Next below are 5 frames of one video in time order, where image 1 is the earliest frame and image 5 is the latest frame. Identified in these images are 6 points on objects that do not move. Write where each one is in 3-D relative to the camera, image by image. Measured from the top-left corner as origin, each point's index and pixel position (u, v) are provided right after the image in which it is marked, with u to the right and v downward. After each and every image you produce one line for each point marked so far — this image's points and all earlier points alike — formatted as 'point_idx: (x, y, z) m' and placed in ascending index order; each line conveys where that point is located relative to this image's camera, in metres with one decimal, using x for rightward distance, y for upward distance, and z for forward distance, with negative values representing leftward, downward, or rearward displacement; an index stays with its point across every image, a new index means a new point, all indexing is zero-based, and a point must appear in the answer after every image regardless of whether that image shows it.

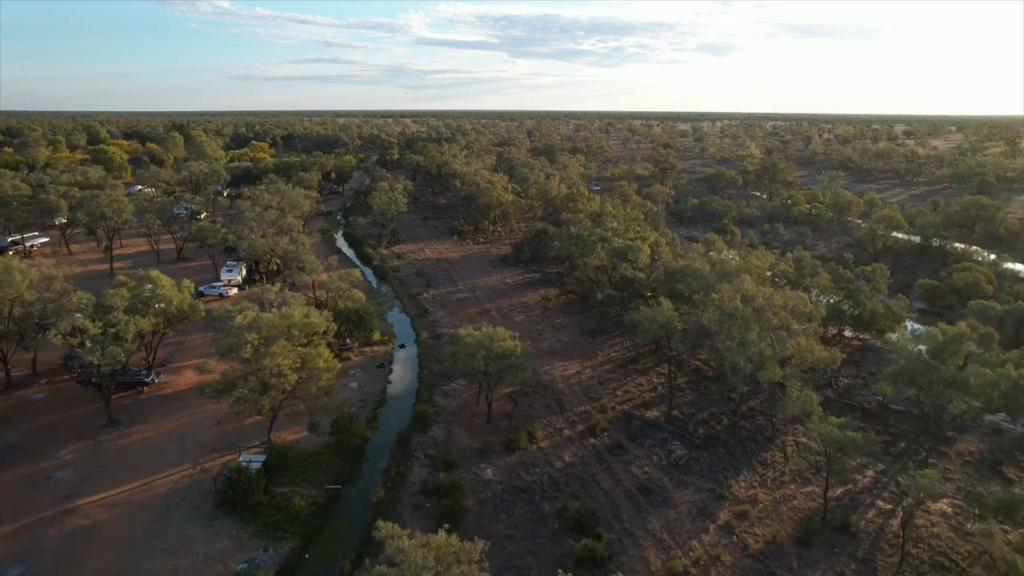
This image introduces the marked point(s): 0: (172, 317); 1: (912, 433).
0: (-10.7, -0.9, +16.2) m
1: (+11.9, -4.3, +15.3) m
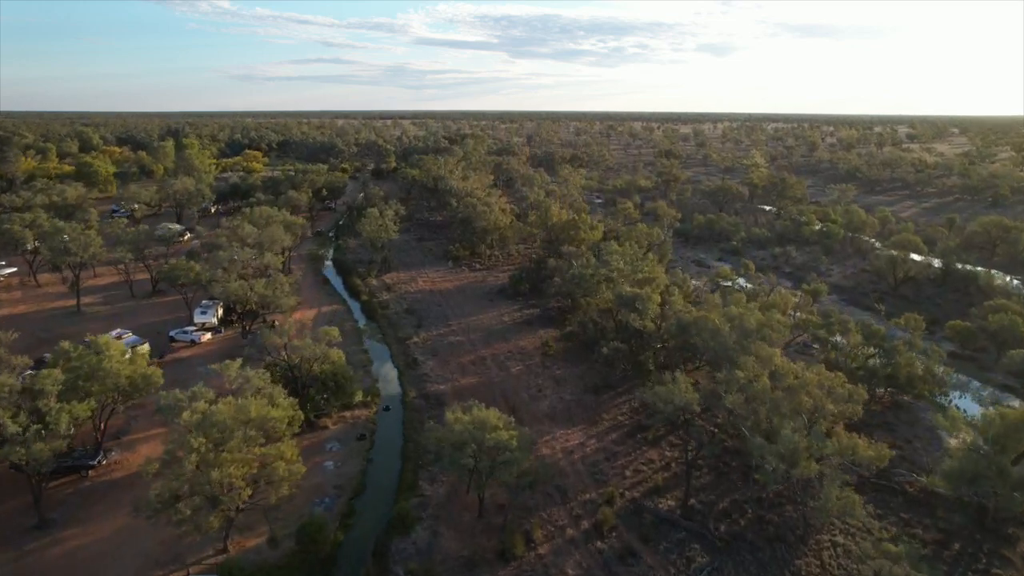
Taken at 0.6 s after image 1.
0: (-10.9, -2.9, +14.3) m
1: (+11.8, -6.3, +13.4) m
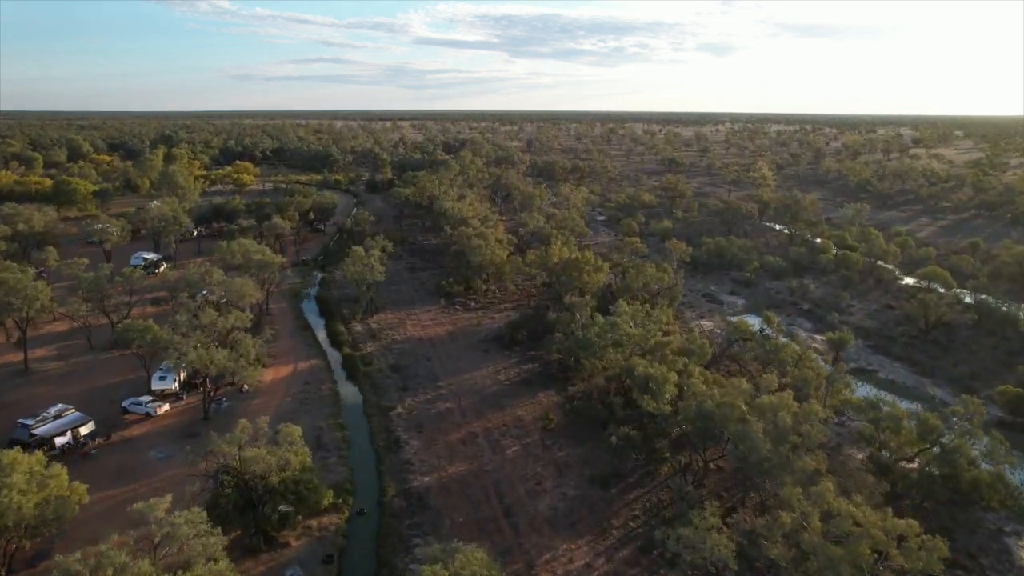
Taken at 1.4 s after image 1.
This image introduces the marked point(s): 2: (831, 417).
0: (-11.0, -5.4, +11.8) m
1: (+11.6, -8.8, +10.8) m
2: (+9.5, -3.9, +15.4) m
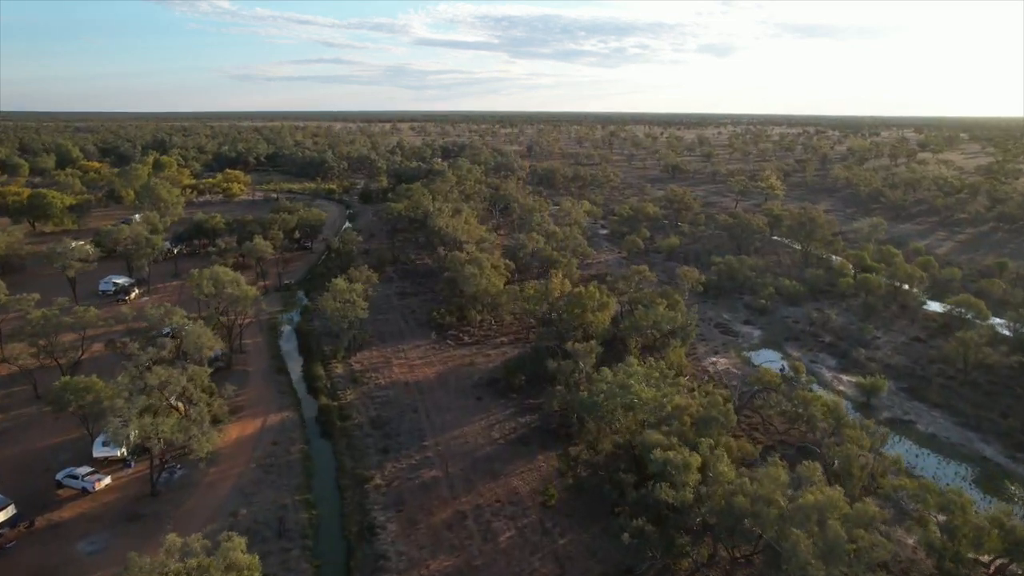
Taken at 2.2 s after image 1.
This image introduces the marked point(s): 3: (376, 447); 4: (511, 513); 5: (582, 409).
0: (-11.2, -7.2, +9.1) m
1: (+11.4, -10.6, +8.2) m
2: (+9.3, -5.7, +12.8) m
3: (-5.2, -6.1, +19.9) m
4: (0.0, -7.4, +16.8) m
5: (+2.4, -4.2, +18.0) m
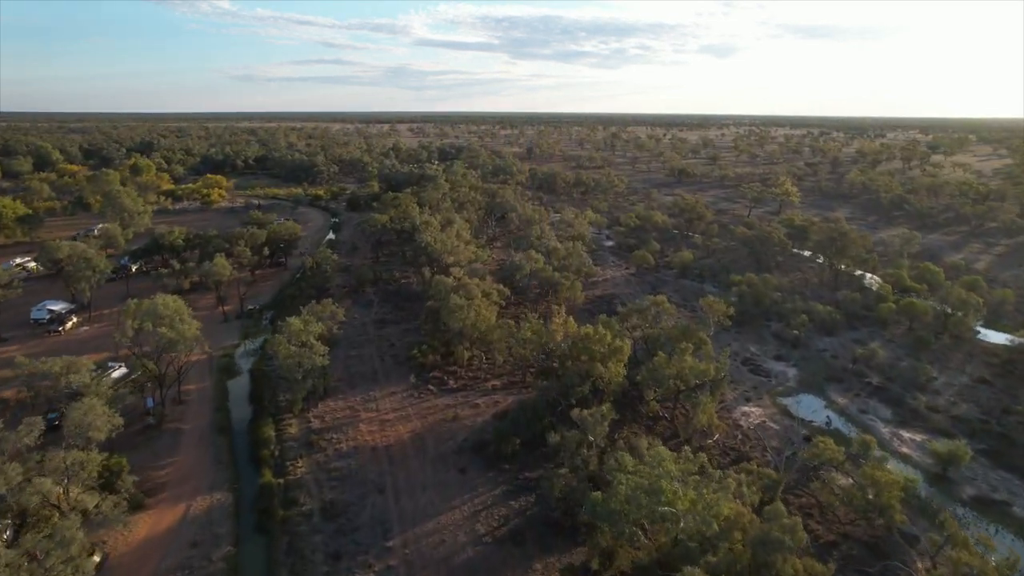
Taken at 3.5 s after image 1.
0: (-11.6, -8.8, +4.5) m
1: (+11.1, -12.3, +3.6) m
2: (+9.0, -7.3, +8.2) m
3: (-5.6, -7.7, +15.3) m
4: (-0.4, -9.0, +12.2) m
5: (+2.1, -5.8, +13.4) m
